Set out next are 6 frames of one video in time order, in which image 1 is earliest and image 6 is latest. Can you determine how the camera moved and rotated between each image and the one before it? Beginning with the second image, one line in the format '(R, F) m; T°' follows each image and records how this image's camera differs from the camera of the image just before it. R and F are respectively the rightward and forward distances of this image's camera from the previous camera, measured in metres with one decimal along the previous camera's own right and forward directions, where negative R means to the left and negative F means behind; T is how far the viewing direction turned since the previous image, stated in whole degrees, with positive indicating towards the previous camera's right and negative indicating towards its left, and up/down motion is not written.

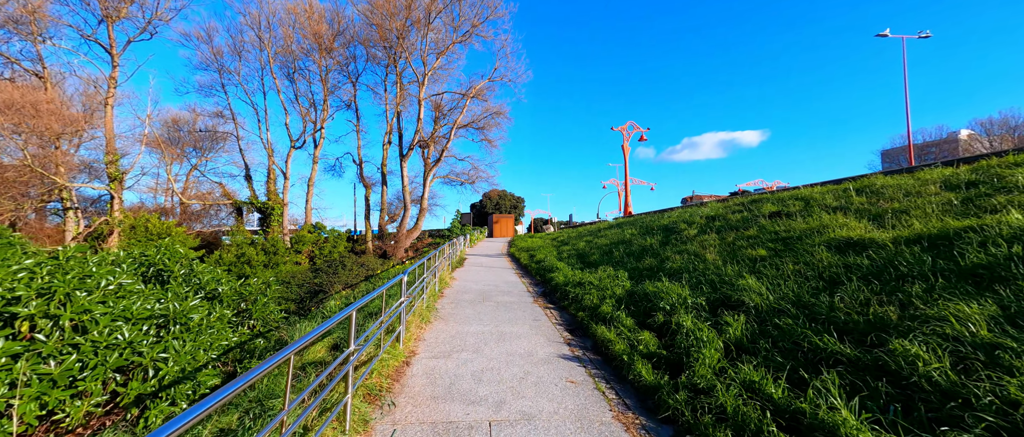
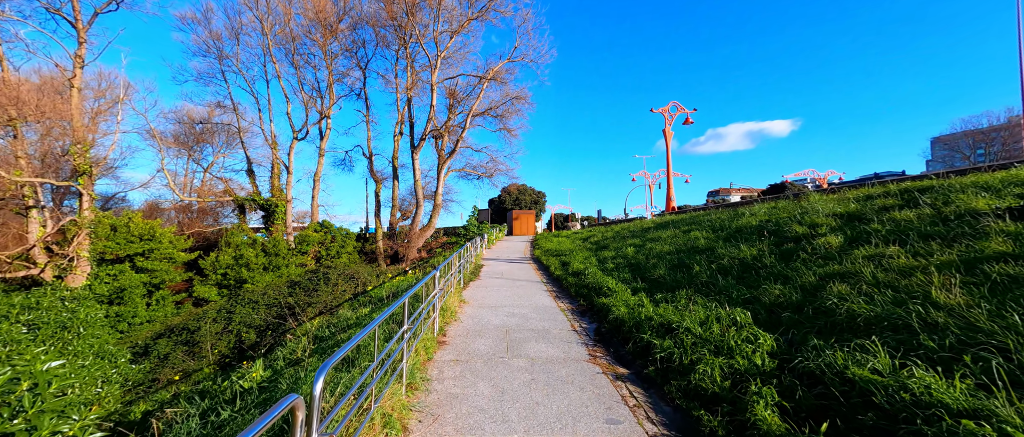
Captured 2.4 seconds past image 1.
(-0.3, +2.8) m; -3°
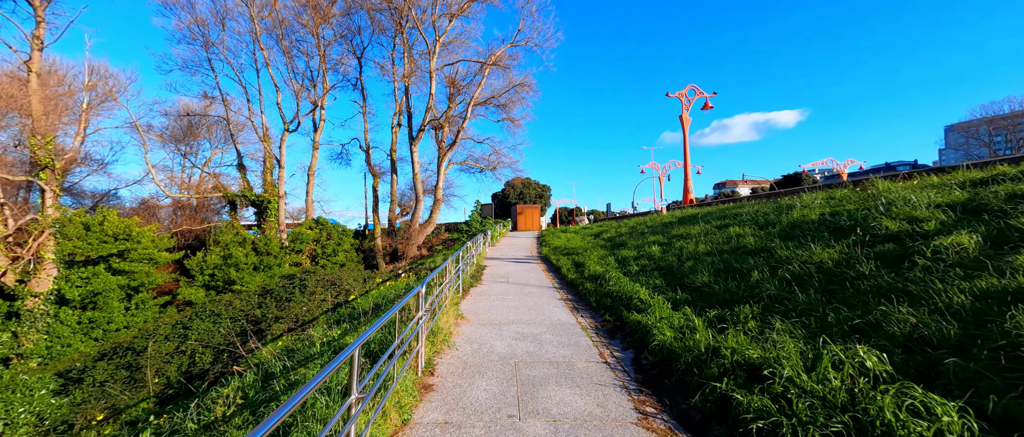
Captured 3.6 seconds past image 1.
(-0.1, +1.4) m; -1°
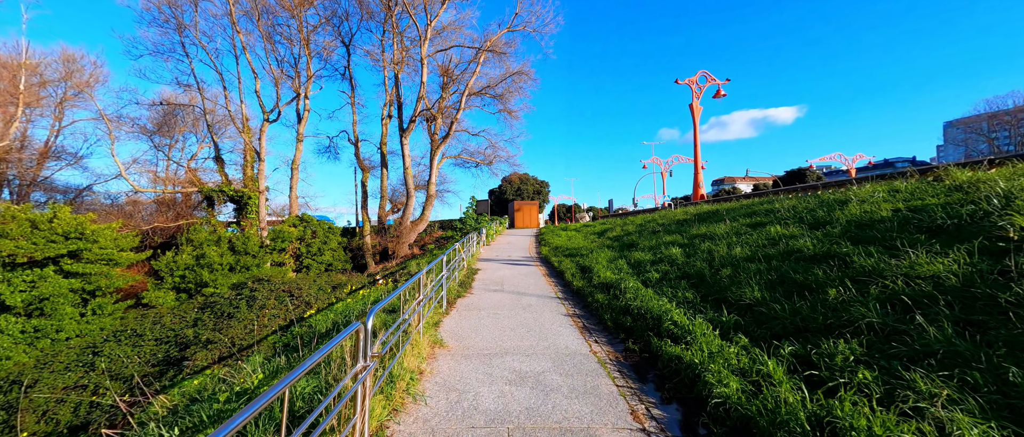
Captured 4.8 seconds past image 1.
(0.0, +1.4) m; 0°
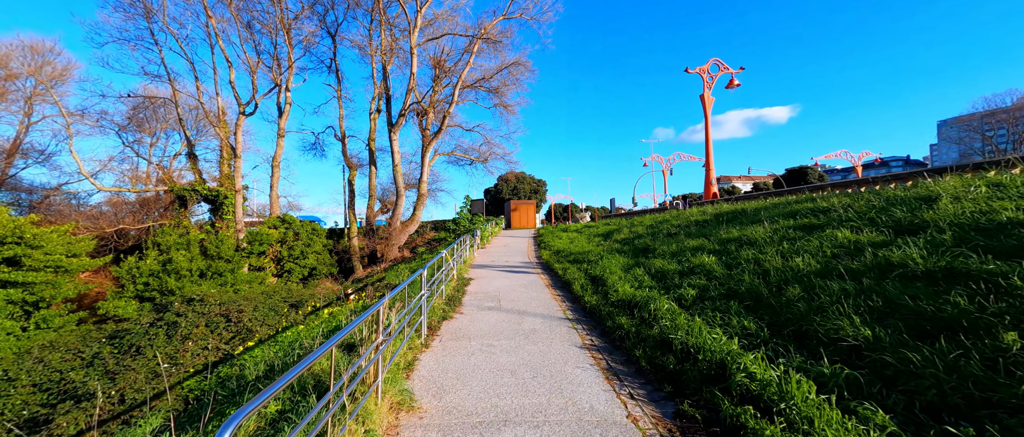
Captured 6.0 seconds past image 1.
(0.0, +1.4) m; +1°
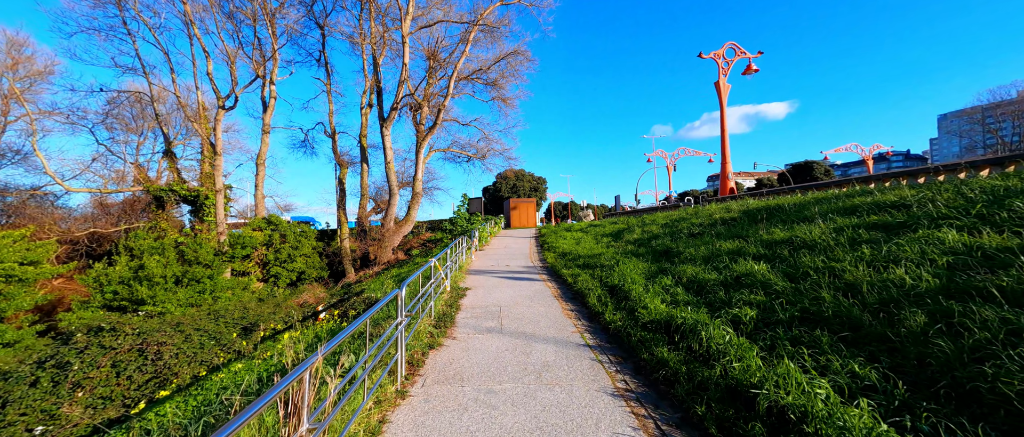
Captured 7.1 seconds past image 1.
(-0.1, +1.3) m; 0°
